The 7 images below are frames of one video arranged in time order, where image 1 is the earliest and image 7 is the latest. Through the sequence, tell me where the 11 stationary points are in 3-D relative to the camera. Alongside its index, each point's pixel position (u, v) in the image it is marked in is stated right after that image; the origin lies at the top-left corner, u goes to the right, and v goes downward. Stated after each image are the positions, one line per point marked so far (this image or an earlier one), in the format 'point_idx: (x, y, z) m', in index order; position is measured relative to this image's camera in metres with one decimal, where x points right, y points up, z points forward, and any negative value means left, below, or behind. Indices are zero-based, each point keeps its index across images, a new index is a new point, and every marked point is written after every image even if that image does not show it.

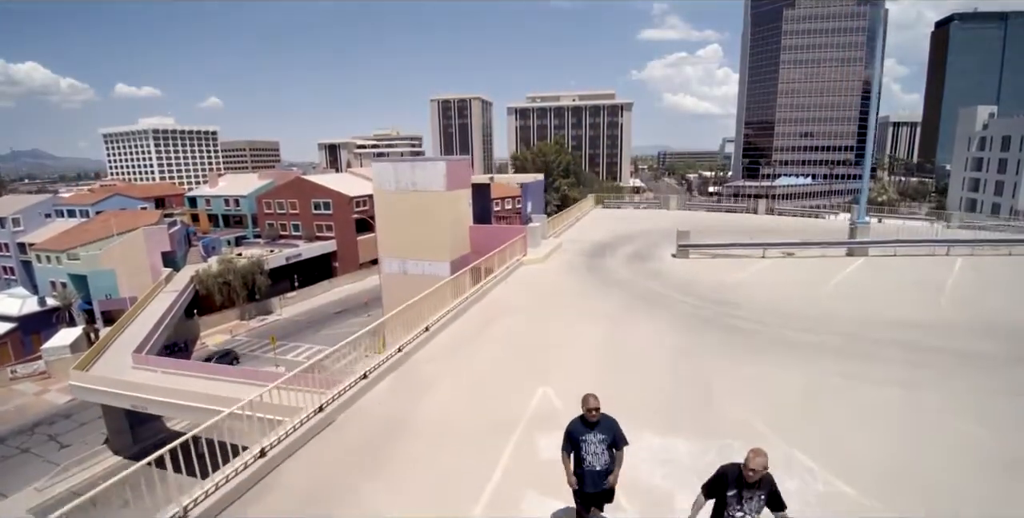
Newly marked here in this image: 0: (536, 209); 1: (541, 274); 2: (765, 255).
0: (+0.7, +1.5, +14.9) m
1: (+0.7, -0.3, +10.9) m
2: (+5.9, +0.1, +11.4) m
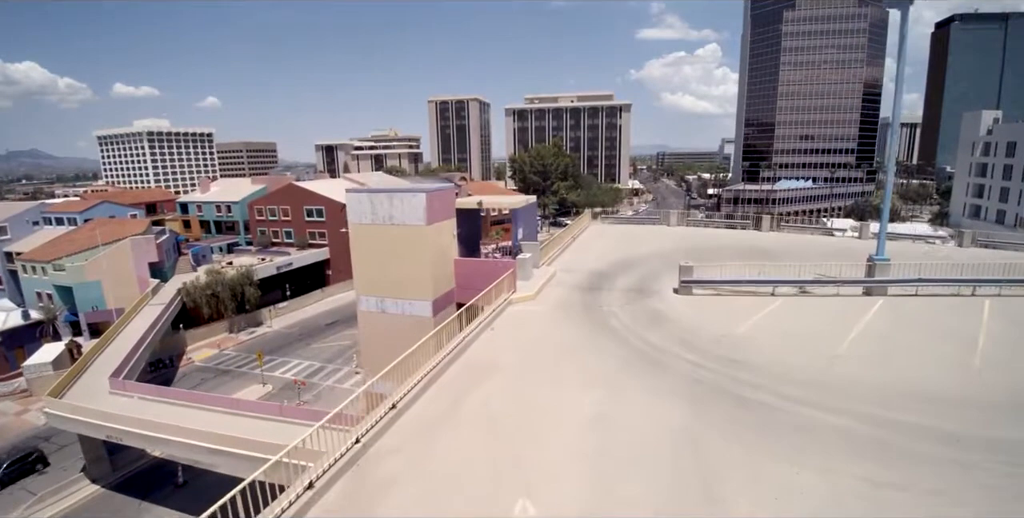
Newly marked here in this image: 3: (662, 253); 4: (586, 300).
0: (+0.5, +0.7, +14.0) m
1: (+0.4, -1.1, +10.0) m
2: (+5.6, -0.7, +10.5) m
3: (+4.9, +0.2, +15.7) m
4: (+1.7, -0.9, +10.8) m
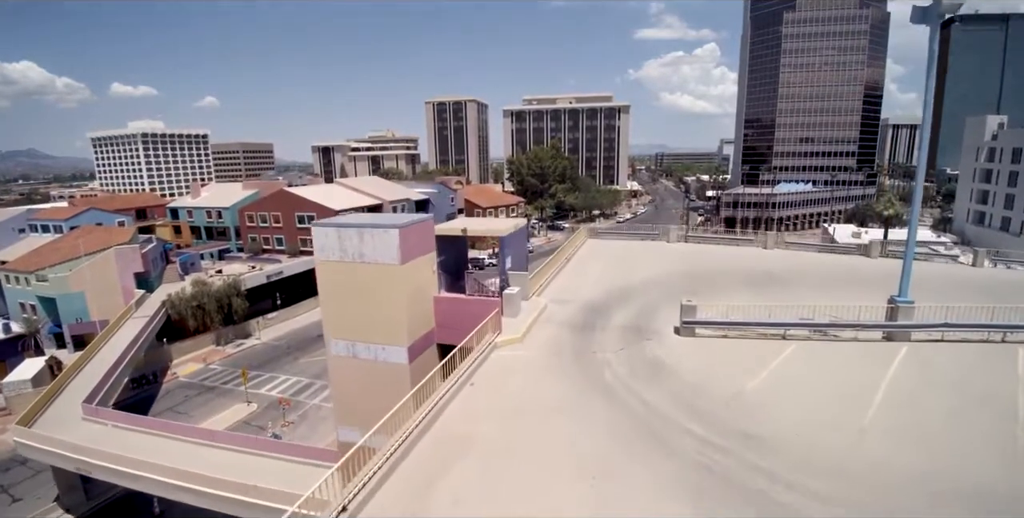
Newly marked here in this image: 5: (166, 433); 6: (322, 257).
0: (+0.2, -0.1, +13.0) m
1: (+0.1, -1.9, +9.0) m
2: (+5.3, -1.5, +9.5) m
3: (+4.5, -0.6, +14.7) m
4: (+1.4, -1.7, +9.9) m
5: (-12.6, -6.3, +17.8) m
6: (-3.7, 0.0, +9.6) m
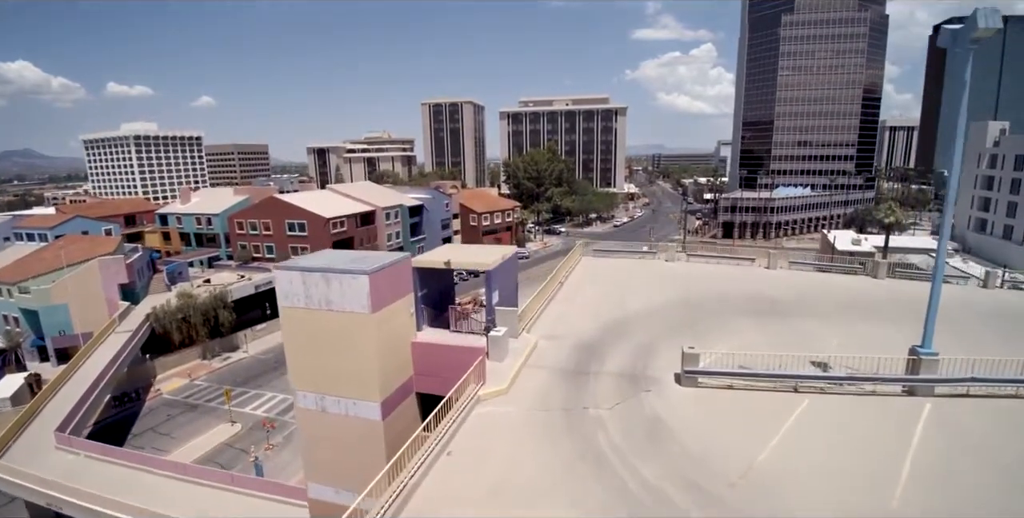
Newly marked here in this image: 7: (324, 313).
0: (-0.1, -0.9, +12.2) m
1: (-0.2, -2.7, +8.2) m
2: (+5.1, -2.3, +8.7) m
3: (+4.2, -1.4, +13.9) m
4: (+1.1, -2.5, +9.0) m
5: (-12.9, -7.1, +16.9) m
6: (-4.0, -0.8, +8.7) m
7: (-3.2, -0.9, +8.5) m
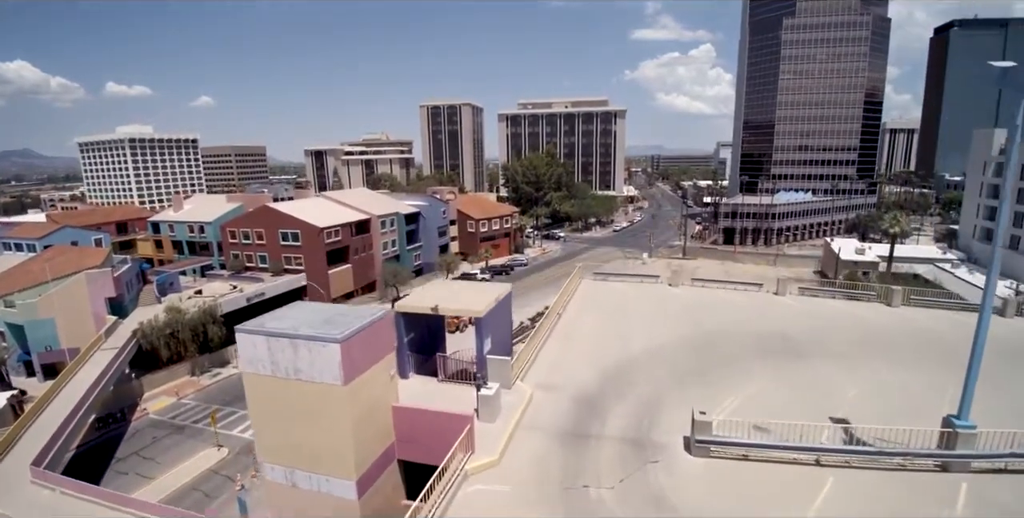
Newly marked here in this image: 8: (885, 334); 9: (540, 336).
0: (-0.3, -1.8, +11.3) m
1: (-0.3, -3.6, +7.3) m
2: (+4.9, -3.2, +7.8) m
3: (+4.1, -2.3, +13.0) m
4: (+0.9, -3.4, +8.1) m
5: (-13.0, -8.1, +16.0) m
6: (-4.1, -1.7, +7.8) m
7: (-3.4, -1.9, +7.6) m
8: (+11.3, -2.2, +14.7) m
9: (+0.7, -2.0, +13.1) m
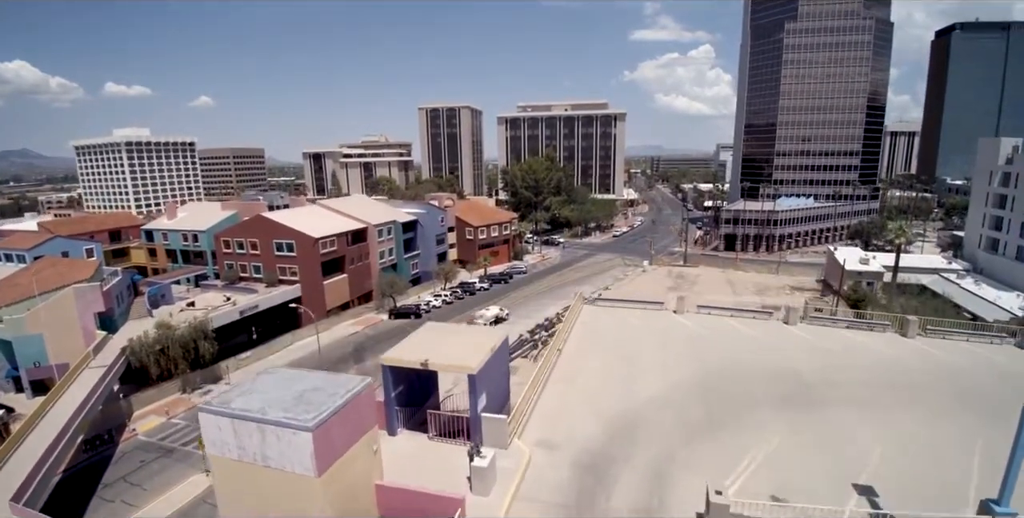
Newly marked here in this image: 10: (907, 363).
0: (-0.4, -2.8, +10.5) m
1: (-0.4, -4.6, +6.5) m
2: (+4.8, -4.2, +7.0) m
3: (+4.0, -3.3, +12.3) m
4: (+0.9, -4.4, +7.4) m
5: (-13.1, -9.1, +15.2) m
6: (-4.2, -2.7, +7.0) m
7: (-3.5, -2.8, +6.8) m
8: (+11.2, -3.2, +14.0) m
9: (+0.7, -3.0, +12.3) m
10: (+11.9, -3.1, +14.8) m
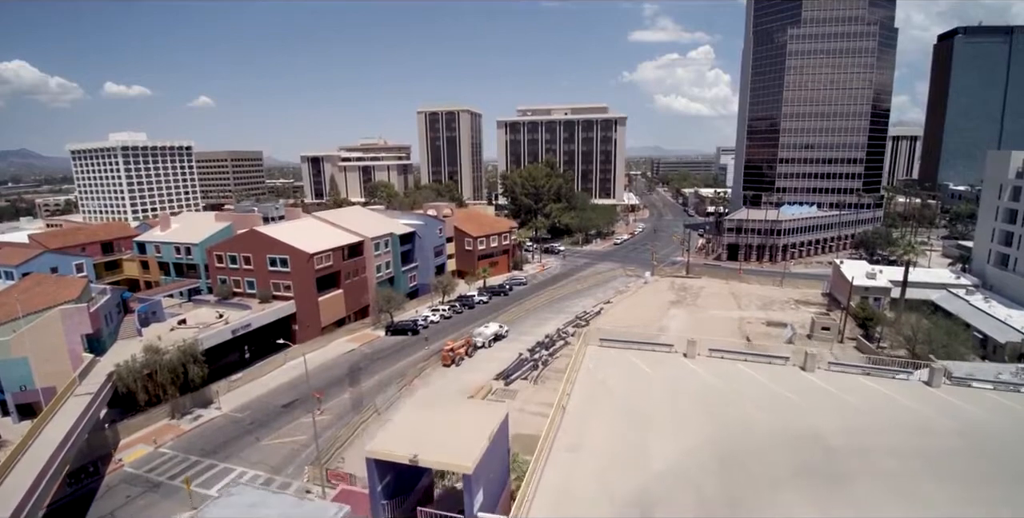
0: (-0.3, -4.2, +9.5) m
1: (-0.3, -6.0, +5.5) m
2: (+4.9, -5.6, +6.0) m
3: (+4.0, -4.7, +11.2) m
4: (+0.9, -5.8, +6.3) m
5: (-13.1, -10.4, +14.1) m
6: (-4.2, -4.1, +6.0) m
7: (-3.4, -4.2, +5.8) m
8: (+11.2, -4.6, +12.9) m
9: (+0.7, -4.4, +11.3) m
10: (+11.9, -4.4, +13.8) m
